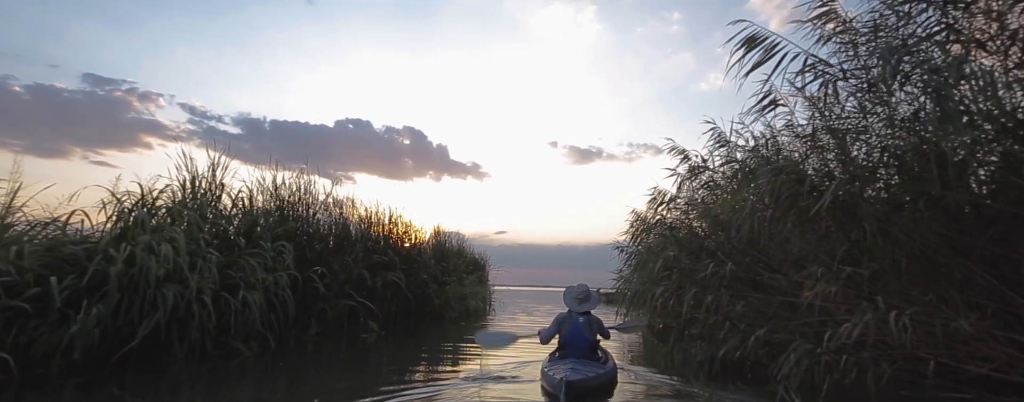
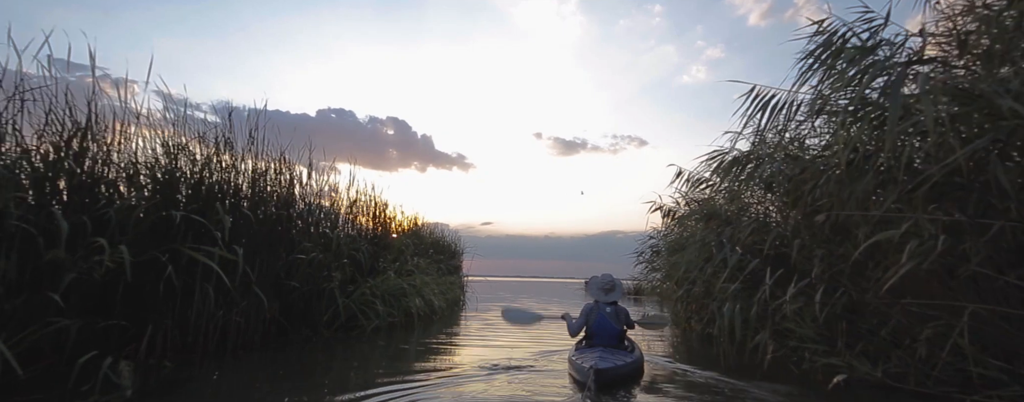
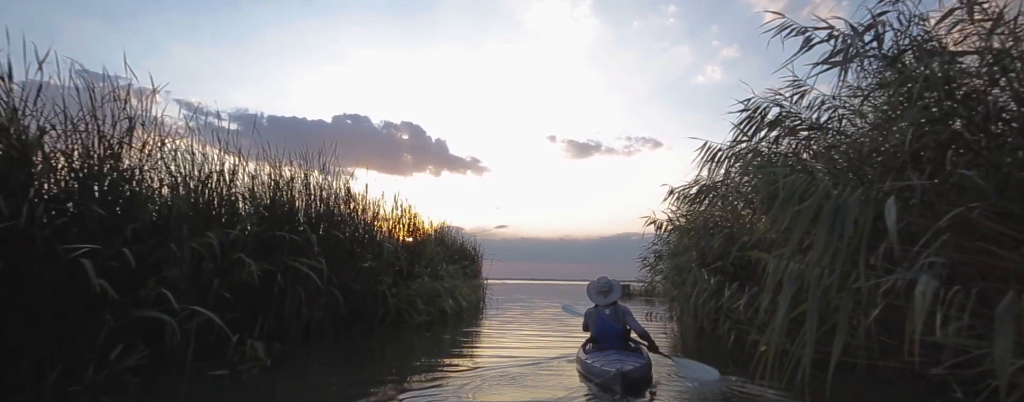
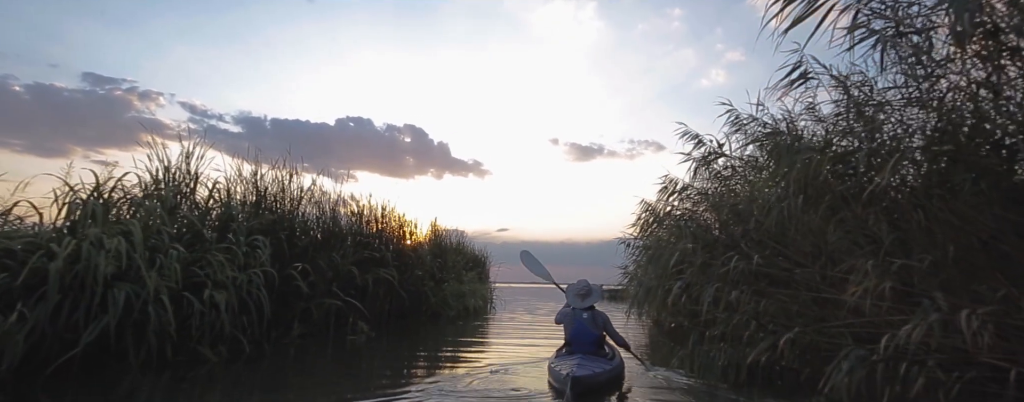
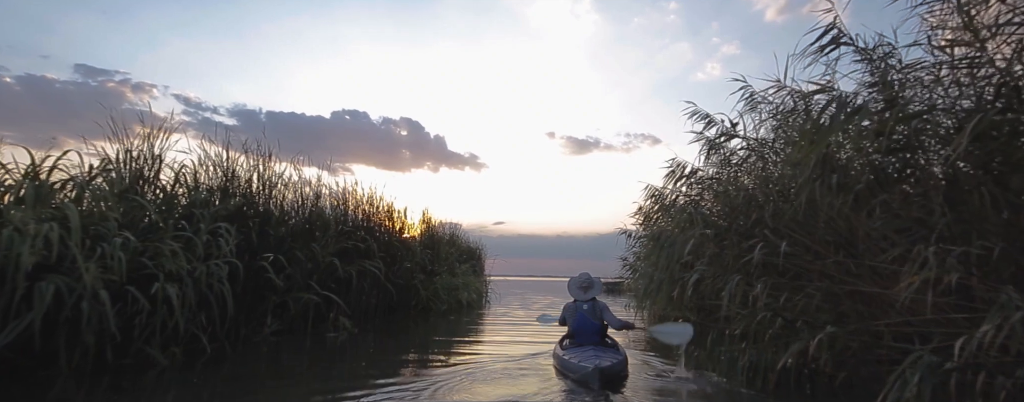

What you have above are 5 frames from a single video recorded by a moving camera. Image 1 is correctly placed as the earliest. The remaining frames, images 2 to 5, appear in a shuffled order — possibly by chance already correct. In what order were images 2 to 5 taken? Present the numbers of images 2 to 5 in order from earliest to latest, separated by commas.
4, 5, 3, 2
